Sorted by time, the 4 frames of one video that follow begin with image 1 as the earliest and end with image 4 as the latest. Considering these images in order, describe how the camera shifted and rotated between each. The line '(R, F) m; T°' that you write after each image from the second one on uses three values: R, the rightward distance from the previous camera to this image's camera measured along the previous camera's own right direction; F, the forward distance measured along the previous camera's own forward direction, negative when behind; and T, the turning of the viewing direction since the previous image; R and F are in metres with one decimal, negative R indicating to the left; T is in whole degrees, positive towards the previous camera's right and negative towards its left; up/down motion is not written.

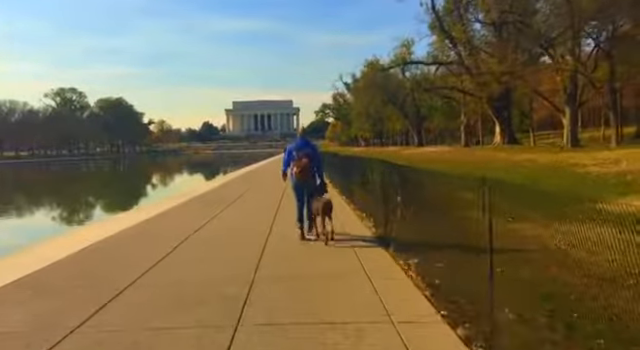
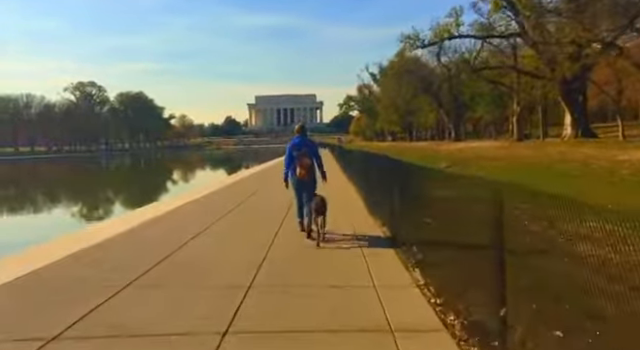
(0.0, +2.2) m; -3°
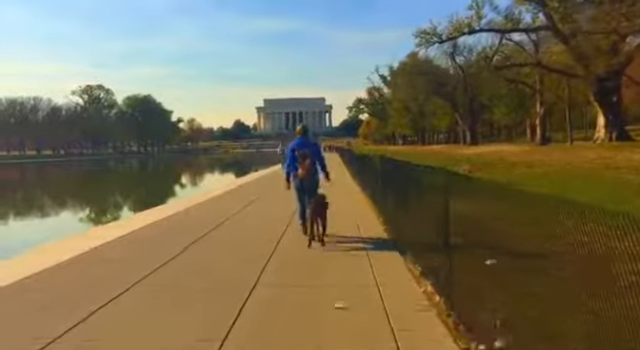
(0.0, +0.8) m; -1°
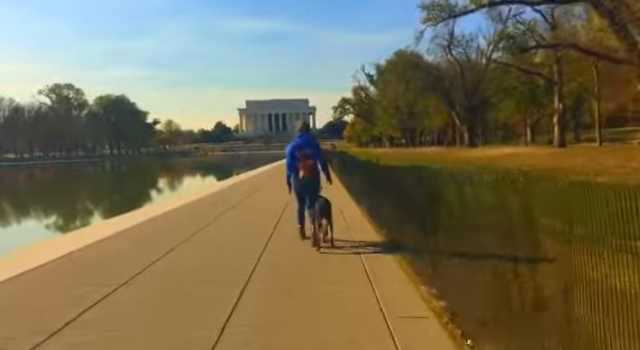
(+0.1, +2.0) m; +2°
